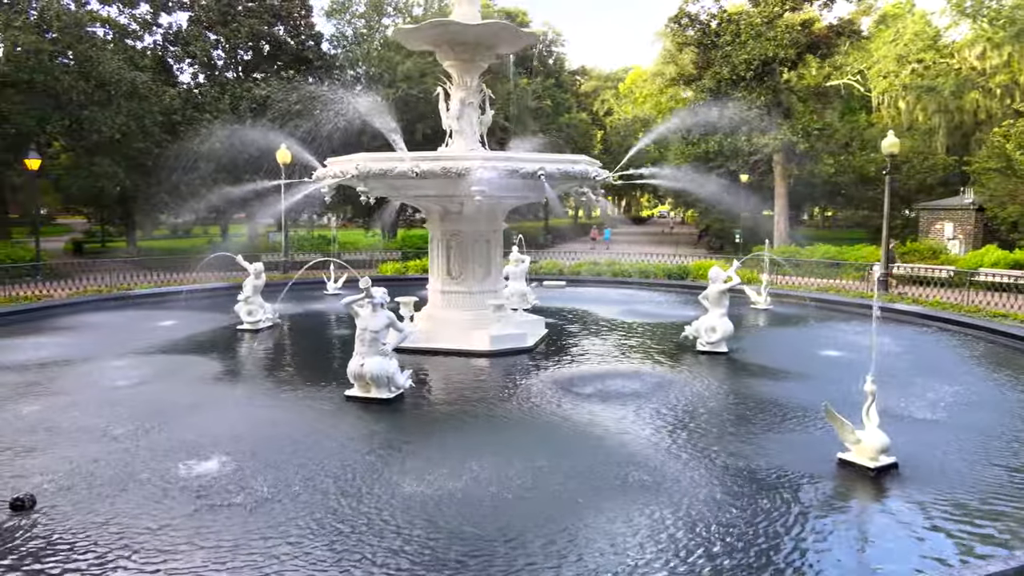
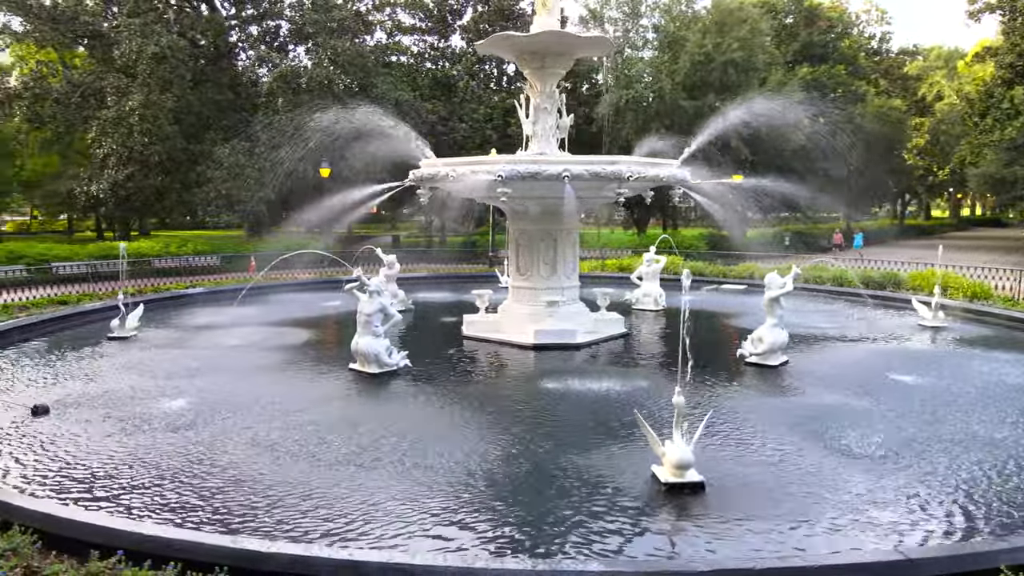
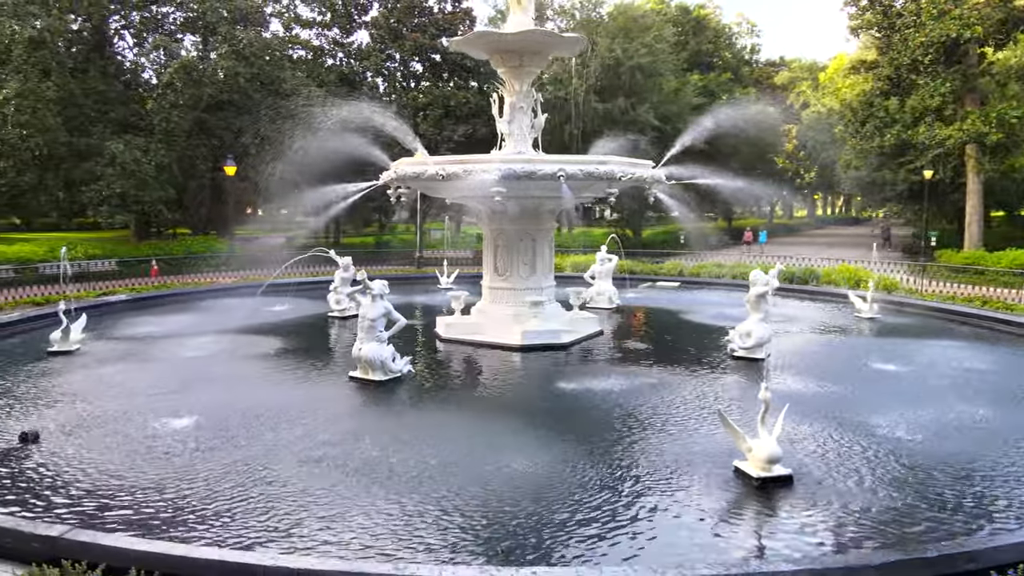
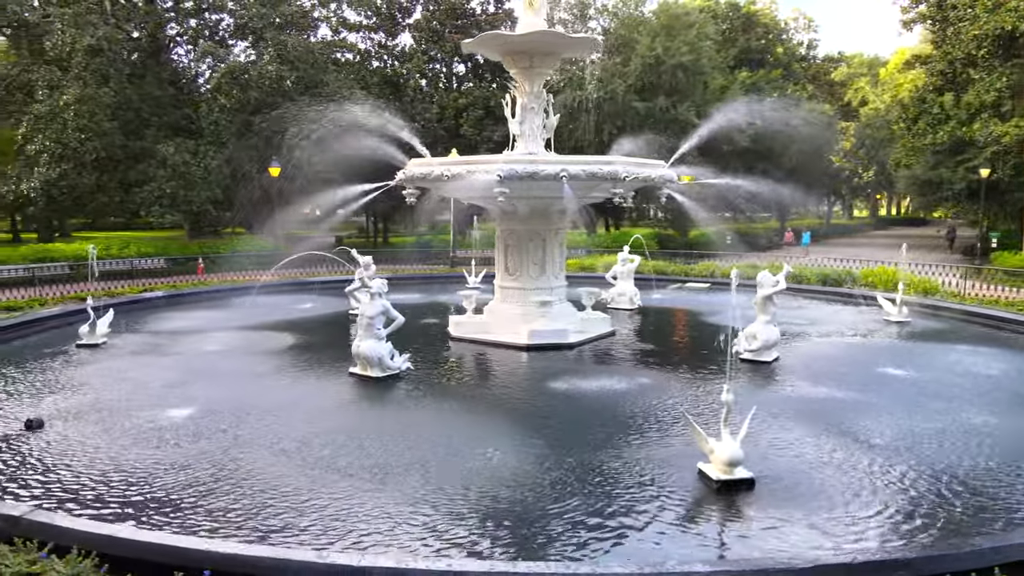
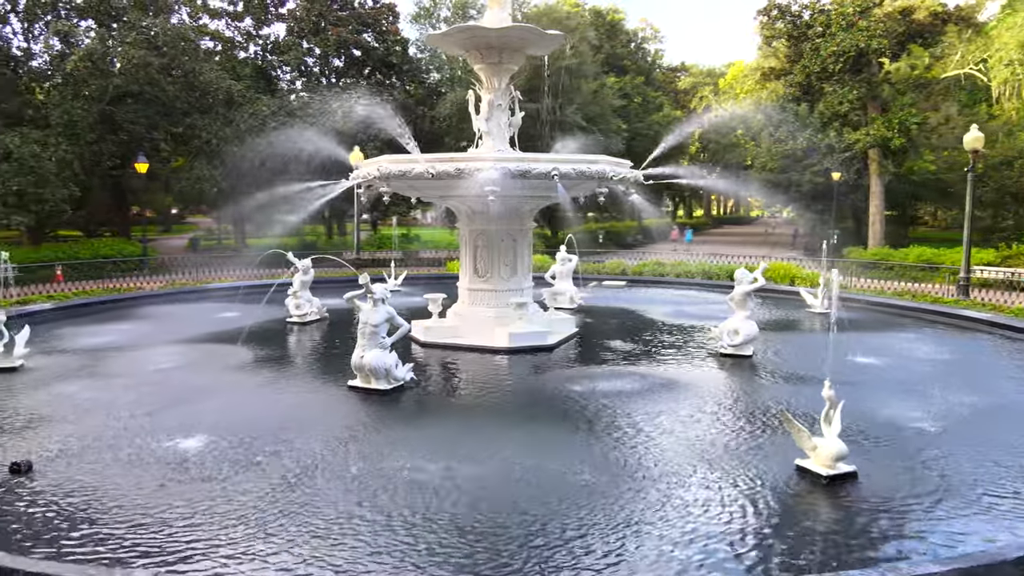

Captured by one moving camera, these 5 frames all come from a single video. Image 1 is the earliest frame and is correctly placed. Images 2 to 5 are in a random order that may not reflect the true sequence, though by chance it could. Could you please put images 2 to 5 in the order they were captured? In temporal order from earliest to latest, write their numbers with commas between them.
5, 3, 4, 2
